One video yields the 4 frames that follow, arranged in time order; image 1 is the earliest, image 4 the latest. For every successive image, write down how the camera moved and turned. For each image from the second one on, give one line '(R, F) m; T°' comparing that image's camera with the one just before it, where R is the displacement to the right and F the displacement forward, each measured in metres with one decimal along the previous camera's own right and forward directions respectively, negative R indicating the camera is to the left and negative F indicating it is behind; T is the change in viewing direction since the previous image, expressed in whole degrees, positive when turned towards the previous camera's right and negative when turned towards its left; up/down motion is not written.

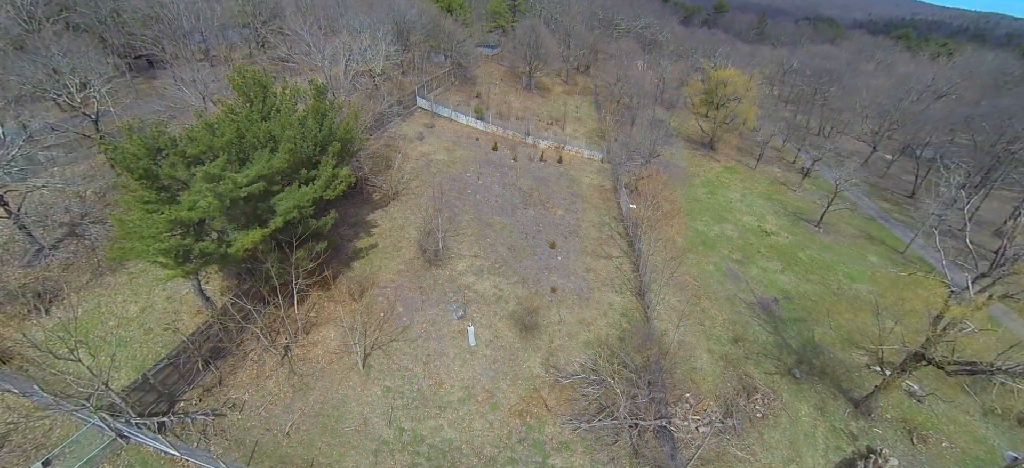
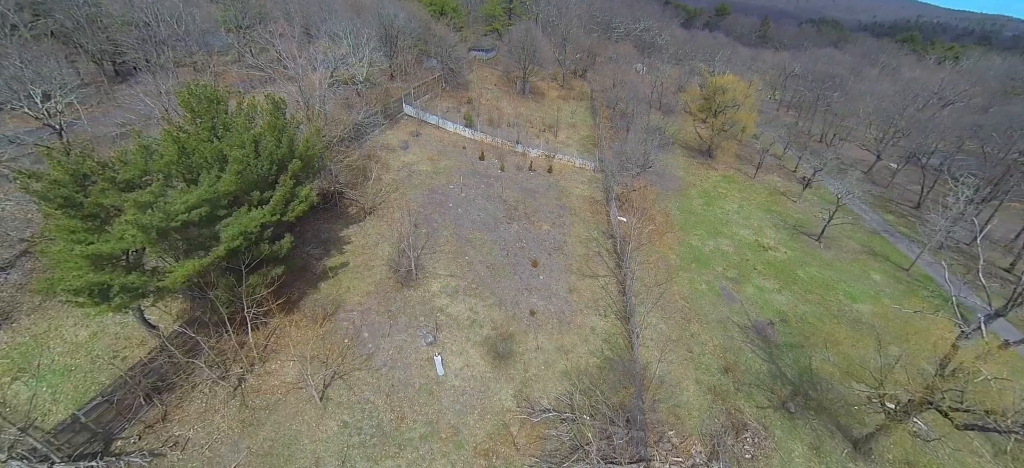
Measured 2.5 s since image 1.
(+1.1, +1.0) m; -1°
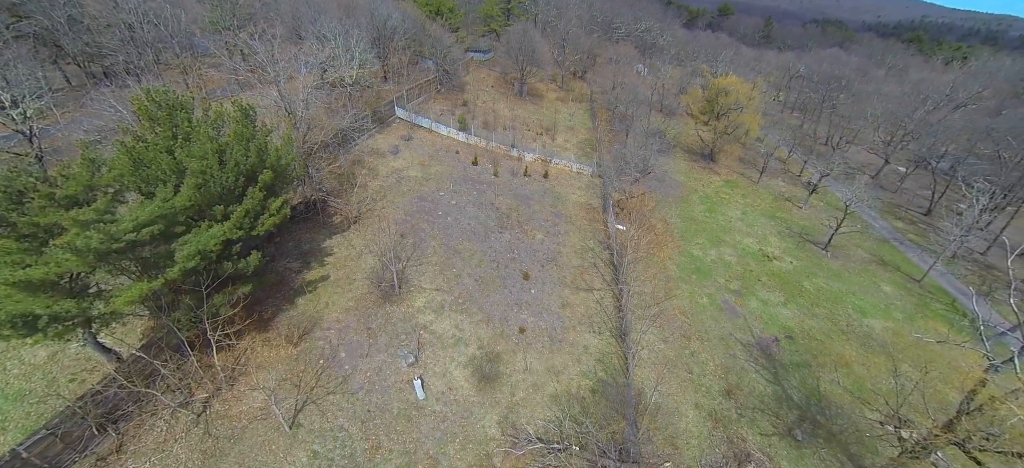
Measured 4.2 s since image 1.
(+0.6, +0.9) m; 0°
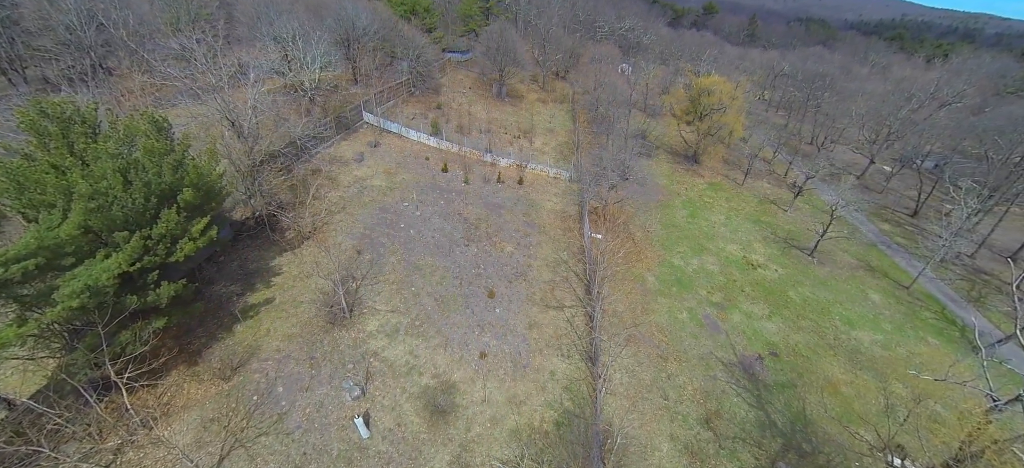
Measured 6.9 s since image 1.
(+1.3, +1.2) m; +1°
